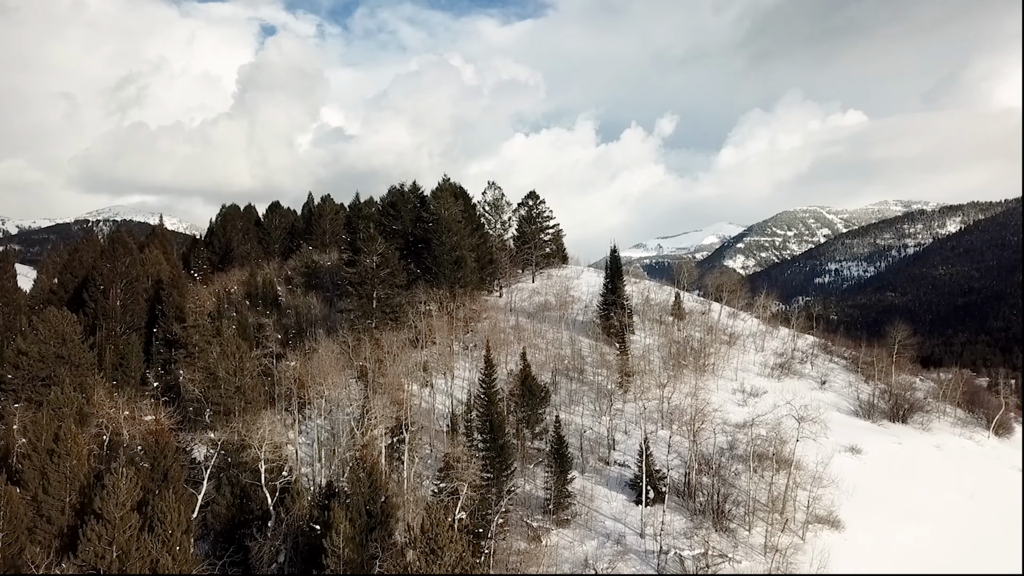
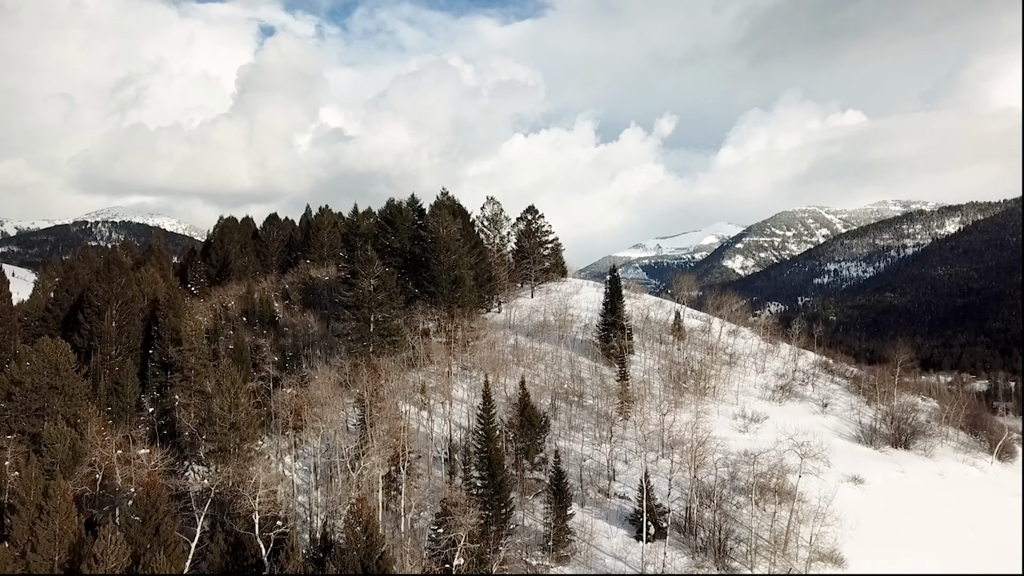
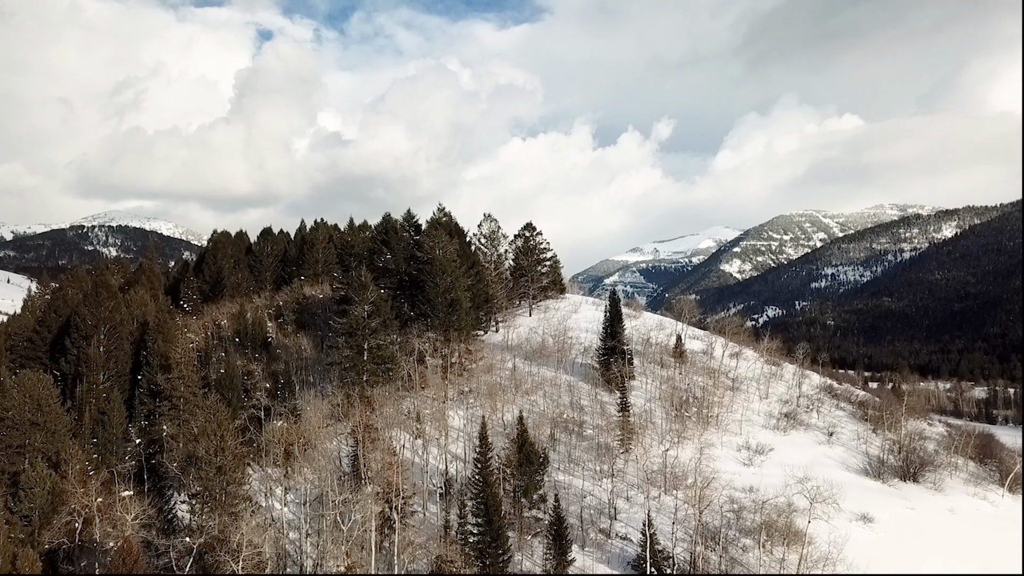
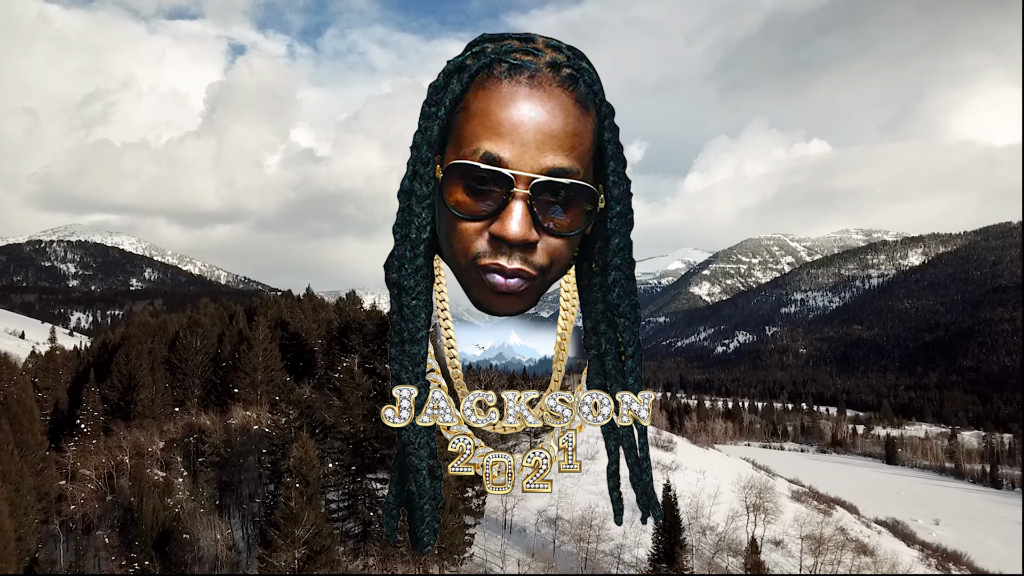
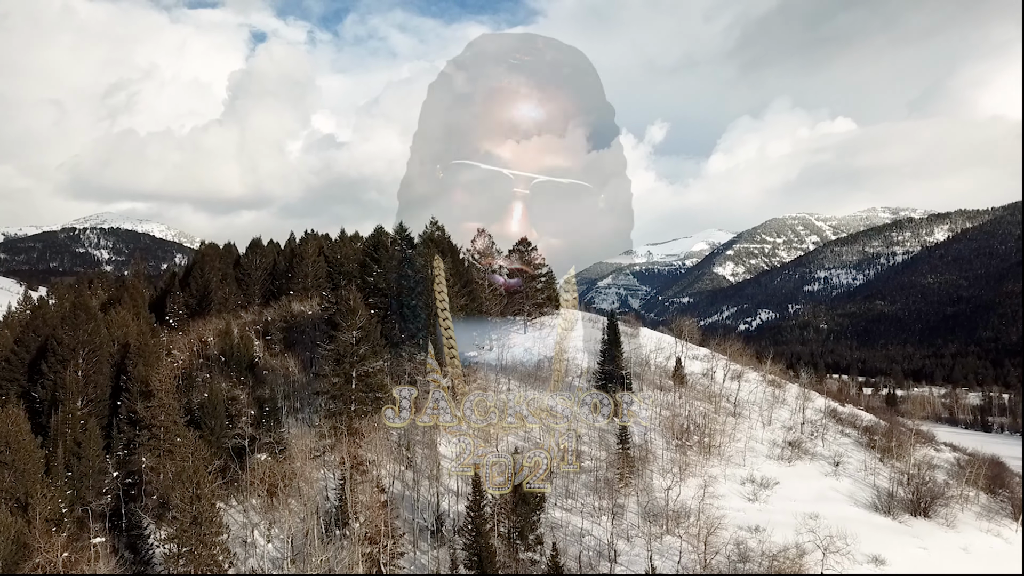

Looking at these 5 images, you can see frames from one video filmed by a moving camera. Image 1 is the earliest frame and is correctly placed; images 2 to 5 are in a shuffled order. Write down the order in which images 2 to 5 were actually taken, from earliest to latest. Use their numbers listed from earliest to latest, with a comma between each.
2, 3, 5, 4
